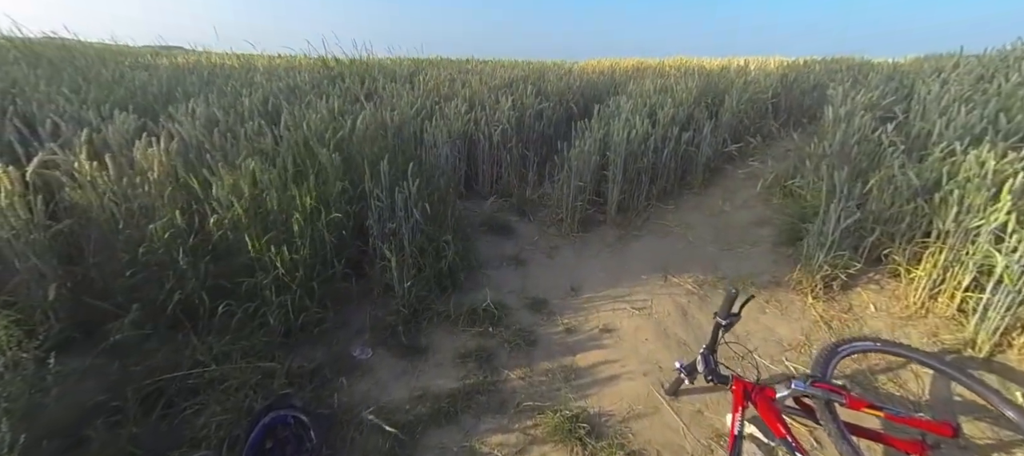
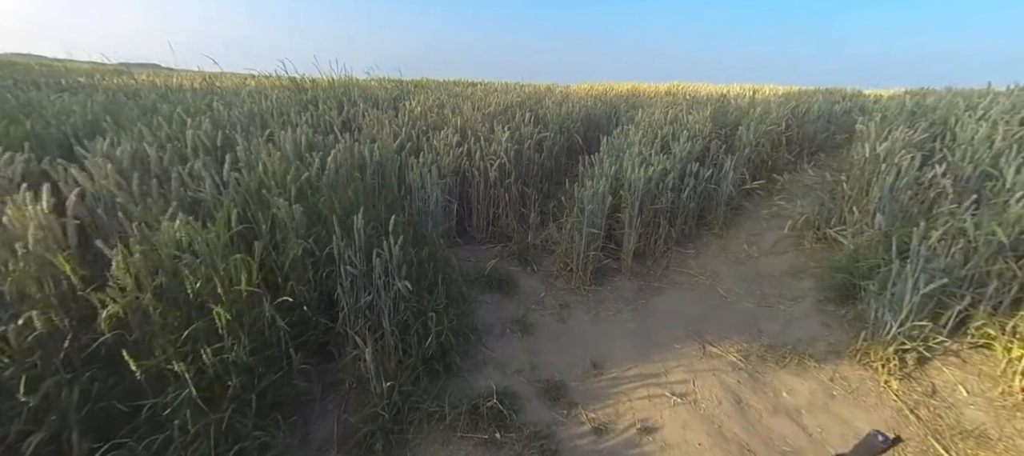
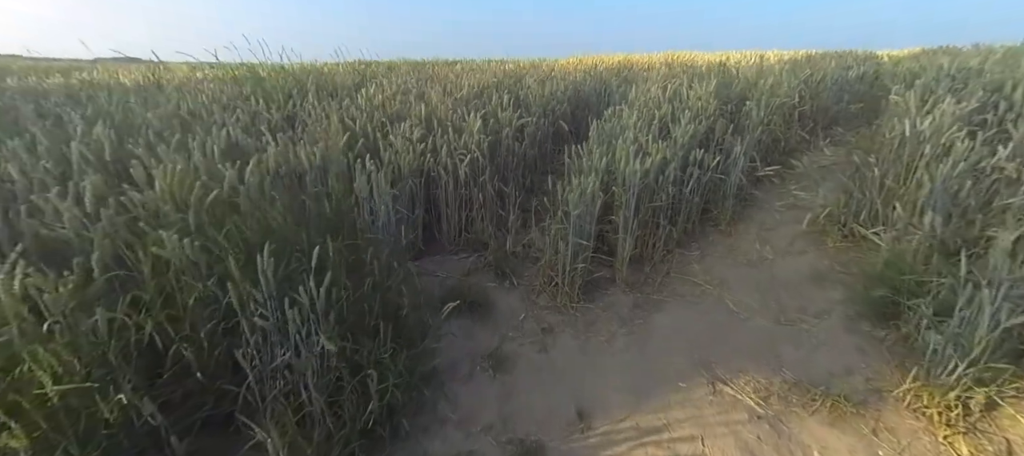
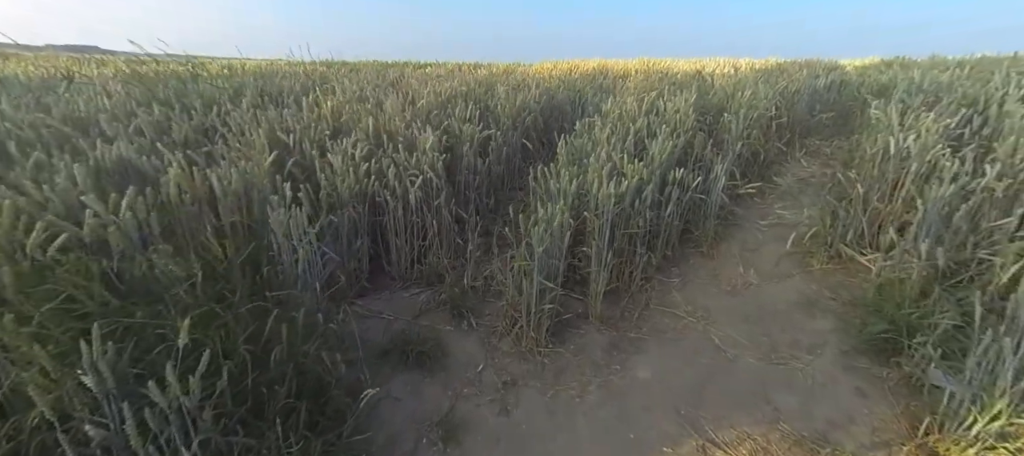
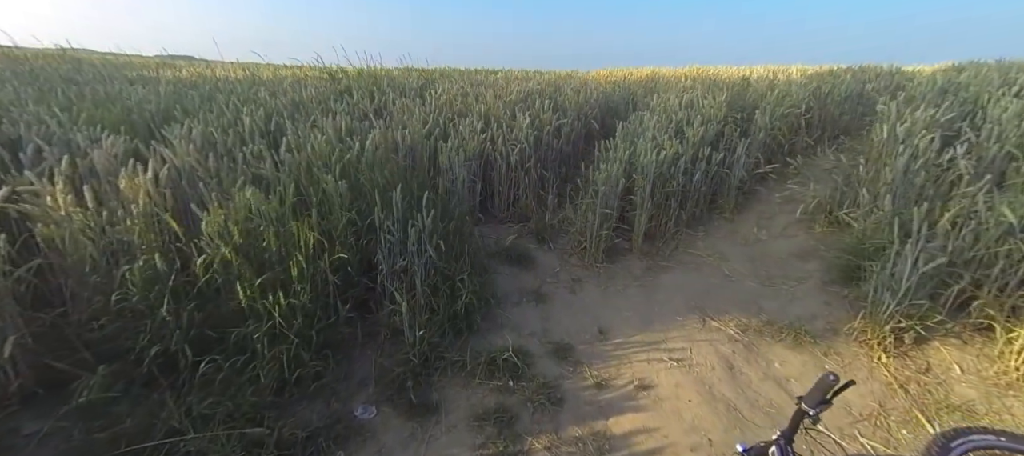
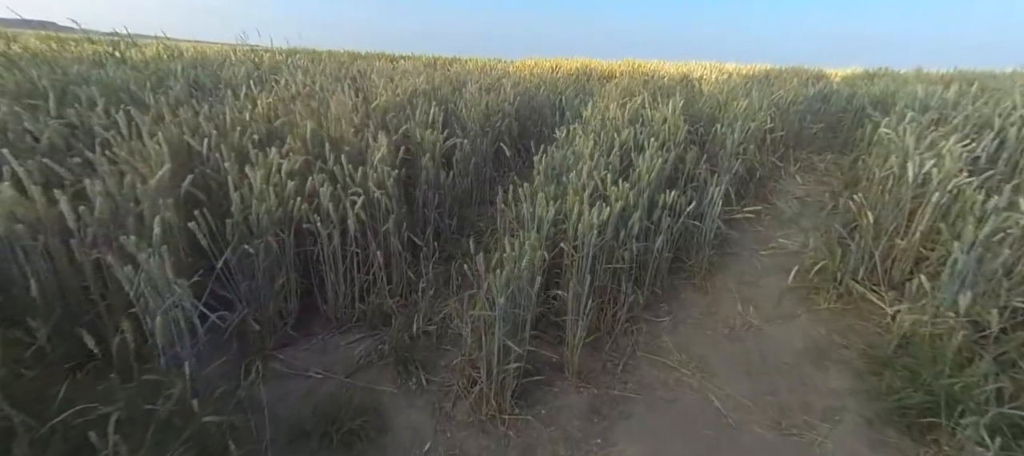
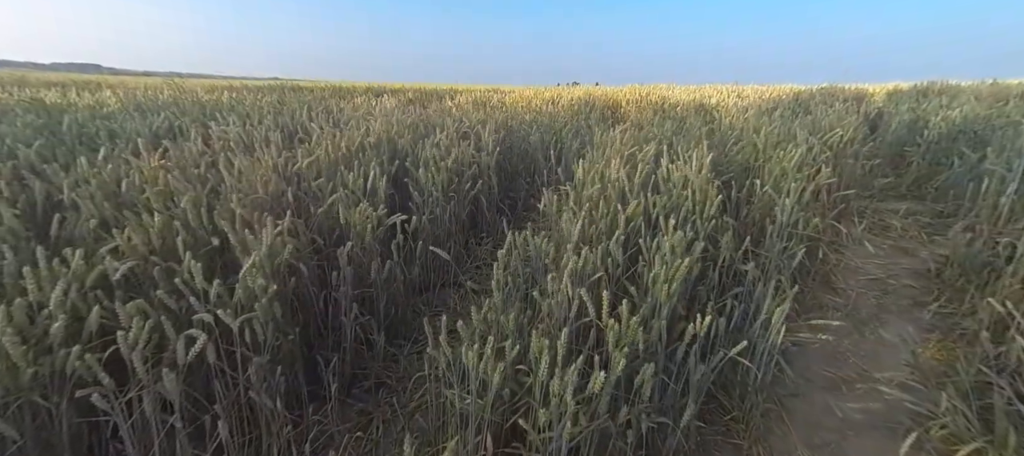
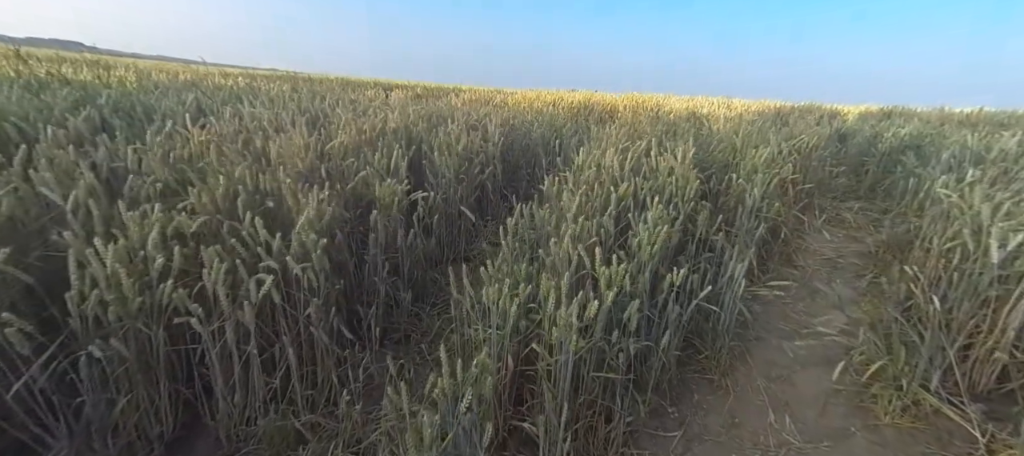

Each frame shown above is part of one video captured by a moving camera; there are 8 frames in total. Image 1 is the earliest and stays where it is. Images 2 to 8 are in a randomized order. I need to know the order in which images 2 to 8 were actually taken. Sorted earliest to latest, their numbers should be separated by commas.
5, 2, 3, 4, 6, 8, 7
